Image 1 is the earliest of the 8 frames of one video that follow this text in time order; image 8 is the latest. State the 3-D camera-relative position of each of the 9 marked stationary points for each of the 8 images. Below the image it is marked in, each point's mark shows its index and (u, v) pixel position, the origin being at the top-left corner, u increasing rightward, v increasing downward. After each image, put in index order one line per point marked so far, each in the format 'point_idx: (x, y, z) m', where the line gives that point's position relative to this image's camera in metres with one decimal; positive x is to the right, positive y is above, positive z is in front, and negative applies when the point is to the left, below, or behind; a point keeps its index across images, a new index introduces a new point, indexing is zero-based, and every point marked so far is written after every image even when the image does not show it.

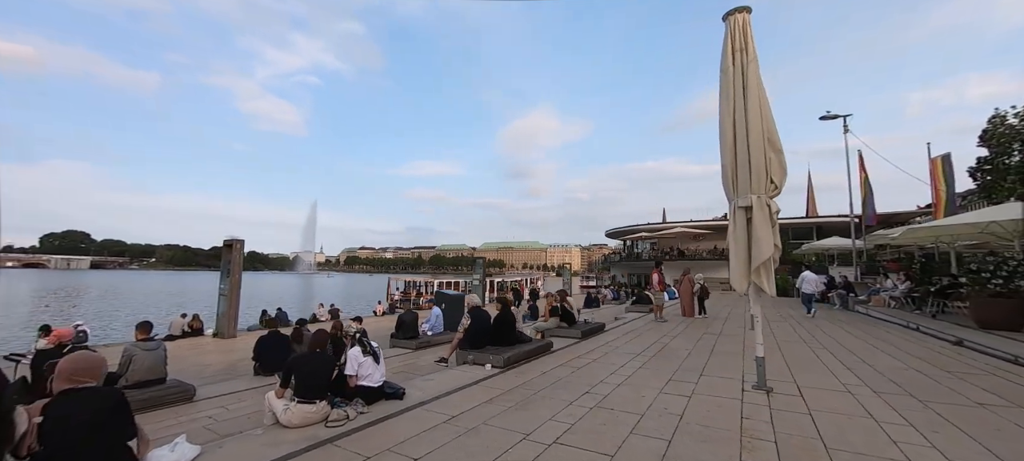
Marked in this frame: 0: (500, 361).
0: (-0.2, -2.0, +6.1) m
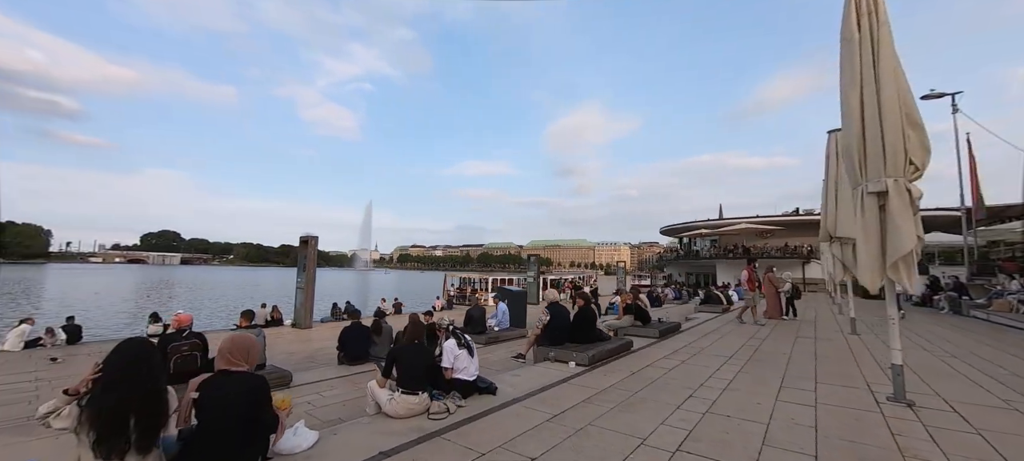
0: (+1.1, -1.9, +5.9) m
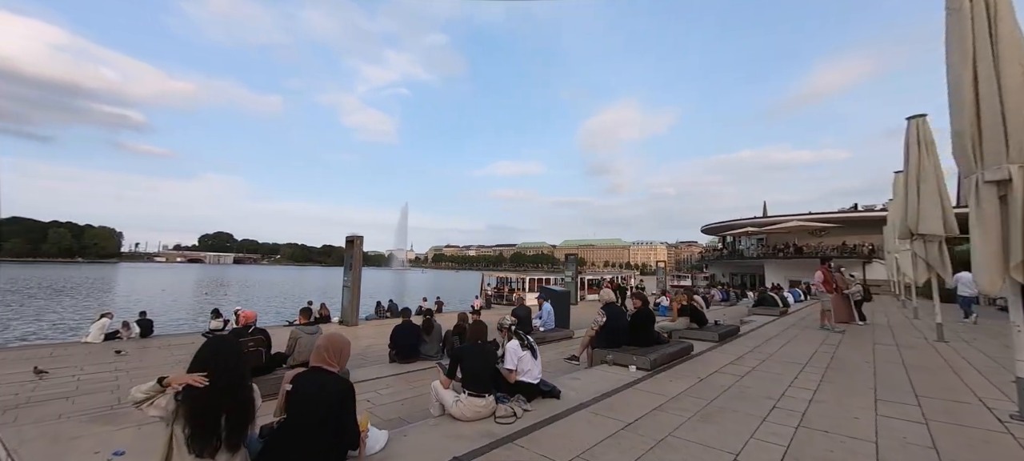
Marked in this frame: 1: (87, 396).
0: (+1.9, -1.8, +5.6) m
1: (-8.4, -3.3, +8.0) m
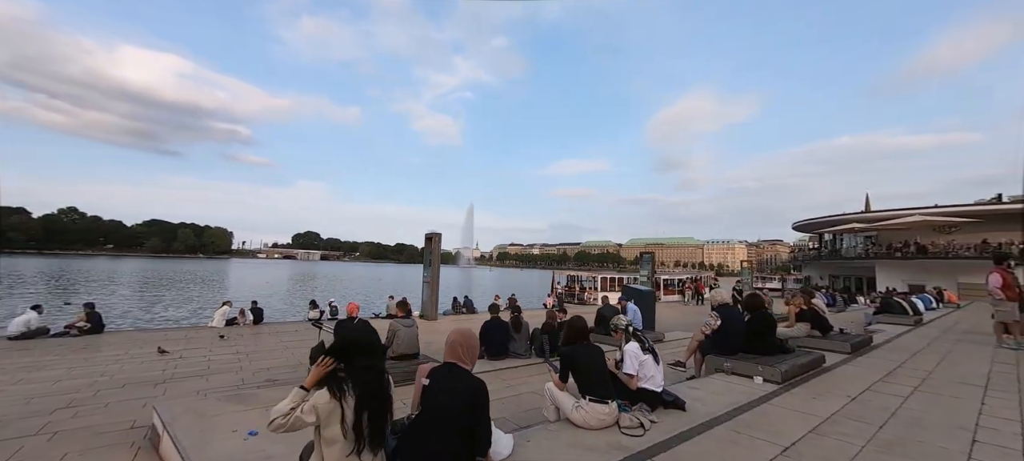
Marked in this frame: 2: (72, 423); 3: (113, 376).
0: (+3.2, -1.7, +4.9) m
1: (-6.5, -3.2, +8.9) m
2: (-6.5, -2.9, +6.0) m
3: (-8.9, -3.2, +9.0) m
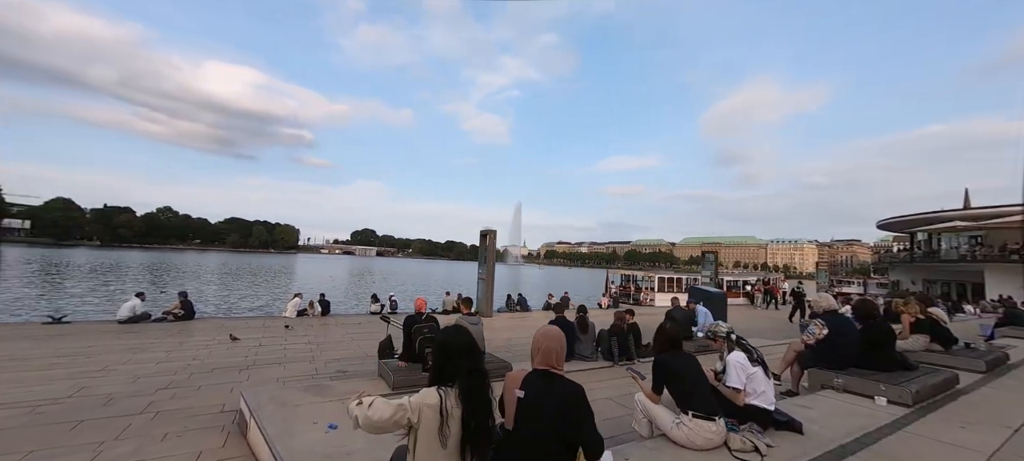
0: (+4.0, -1.7, +4.2) m
1: (-5.1, -3.1, +9.4) m
2: (-5.5, -2.8, +6.5) m
3: (-7.4, -3.1, +9.8) m
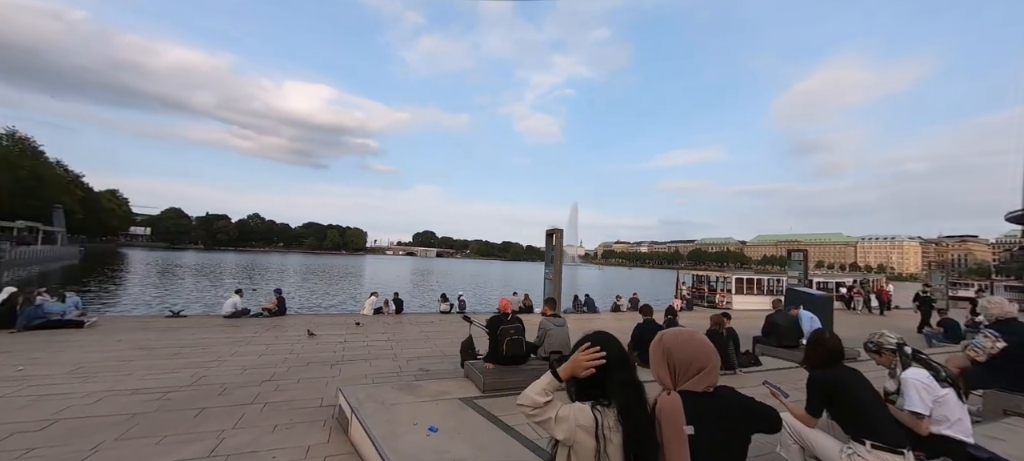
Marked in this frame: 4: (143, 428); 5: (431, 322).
0: (+5.0, -1.6, +3.2) m
1: (-3.2, -3.1, +9.7) m
2: (-4.0, -2.8, +6.9) m
3: (-5.5, -3.2, +10.4) m
4: (-4.9, -2.6, +5.4) m
5: (-3.5, -4.0, +17.6) m
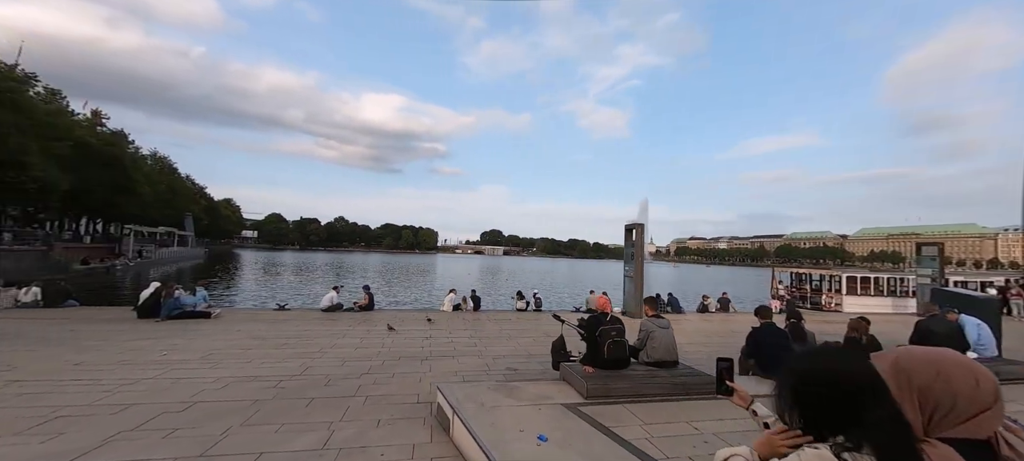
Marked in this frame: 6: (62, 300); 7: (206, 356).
0: (+5.9, -1.4, +2.0) m
1: (-1.2, -3.1, +9.7) m
2: (-2.4, -2.8, +7.1) m
3: (-3.3, -3.1, +10.8) m
4: (-3.5, -2.6, +5.7) m
5: (-0.1, -3.9, +17.5) m
6: (-18.3, -2.8, +16.4) m
7: (-7.0, -2.9, +9.2) m
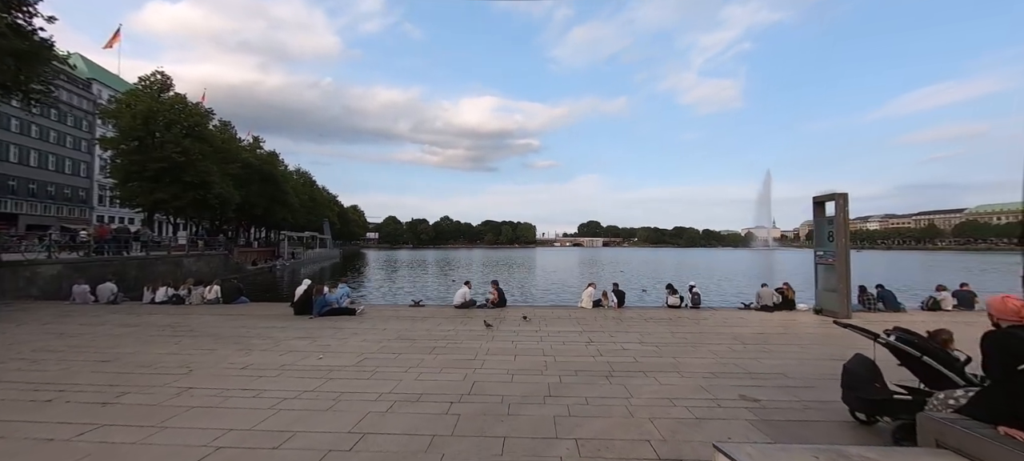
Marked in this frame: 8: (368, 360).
0: (+7.6, -0.9, -1.9) m
1: (+2.7, -2.6, +7.3) m
2: (+0.8, -2.4, +5.0) m
3: (+0.9, -2.8, +8.9) m
4: (-0.6, -2.4, +4.0) m
5: (+5.6, -3.2, +14.6) m
6: (-12.3, -2.9, +18.0) m
7: (-3.1, -2.7, +8.2) m
8: (-3.0, -2.7, +8.5) m
